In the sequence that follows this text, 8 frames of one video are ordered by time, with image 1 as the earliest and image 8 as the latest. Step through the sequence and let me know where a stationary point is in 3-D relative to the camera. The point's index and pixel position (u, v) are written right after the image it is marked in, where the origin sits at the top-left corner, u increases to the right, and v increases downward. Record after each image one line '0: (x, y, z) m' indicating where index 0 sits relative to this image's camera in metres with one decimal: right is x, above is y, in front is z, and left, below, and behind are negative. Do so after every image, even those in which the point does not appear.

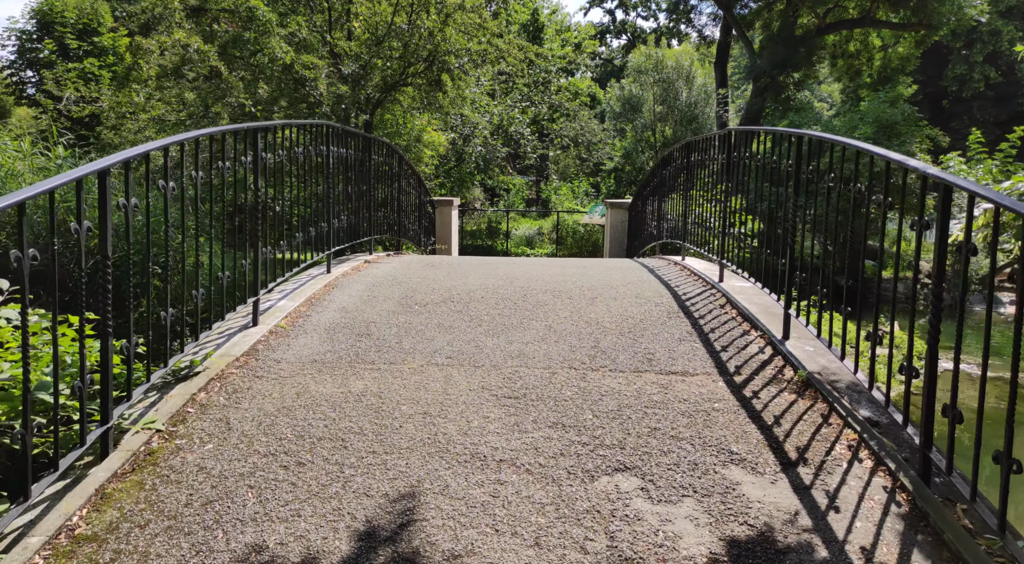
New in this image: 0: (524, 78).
0: (+0.2, +5.1, +17.2) m
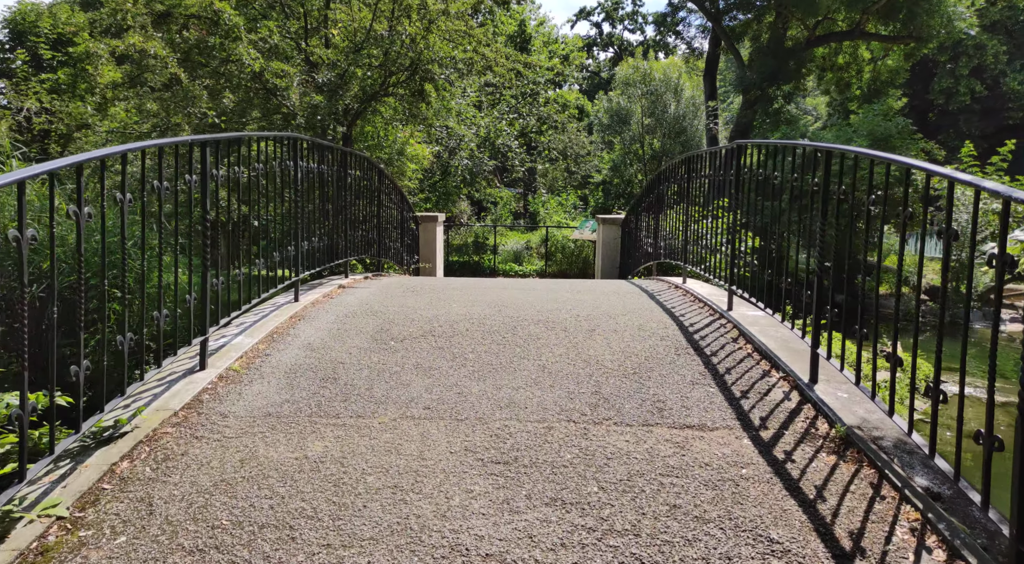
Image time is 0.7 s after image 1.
0: (-0.1, +4.7, +16.8) m
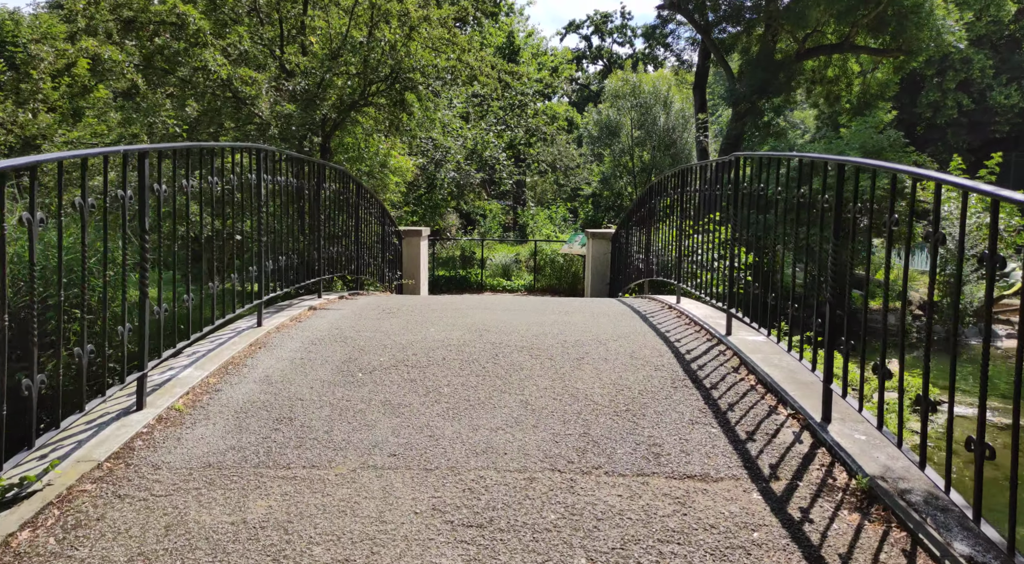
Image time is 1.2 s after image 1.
0: (-0.3, +4.3, +16.5) m
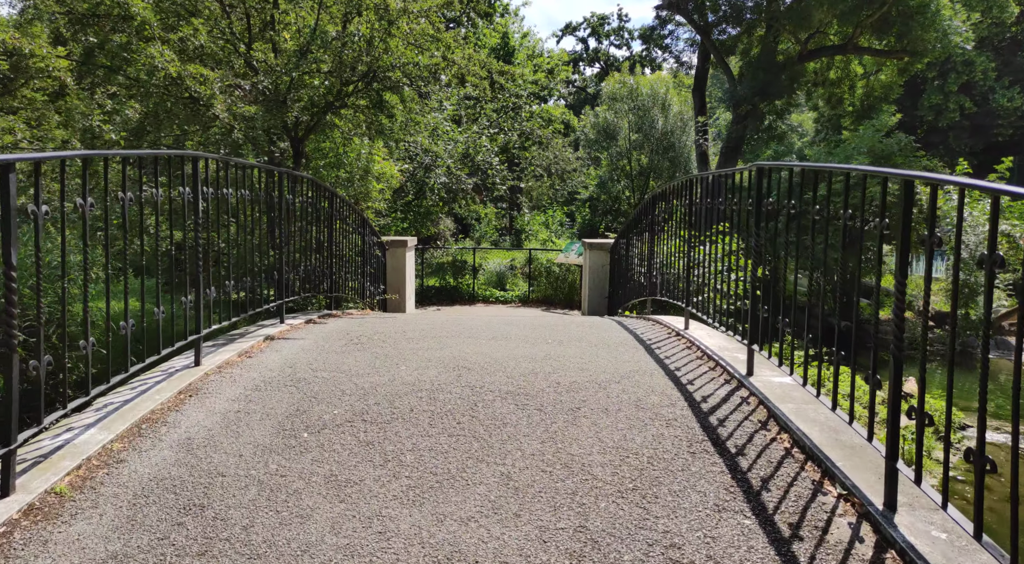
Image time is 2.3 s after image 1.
0: (-0.5, +4.1, +16.0) m
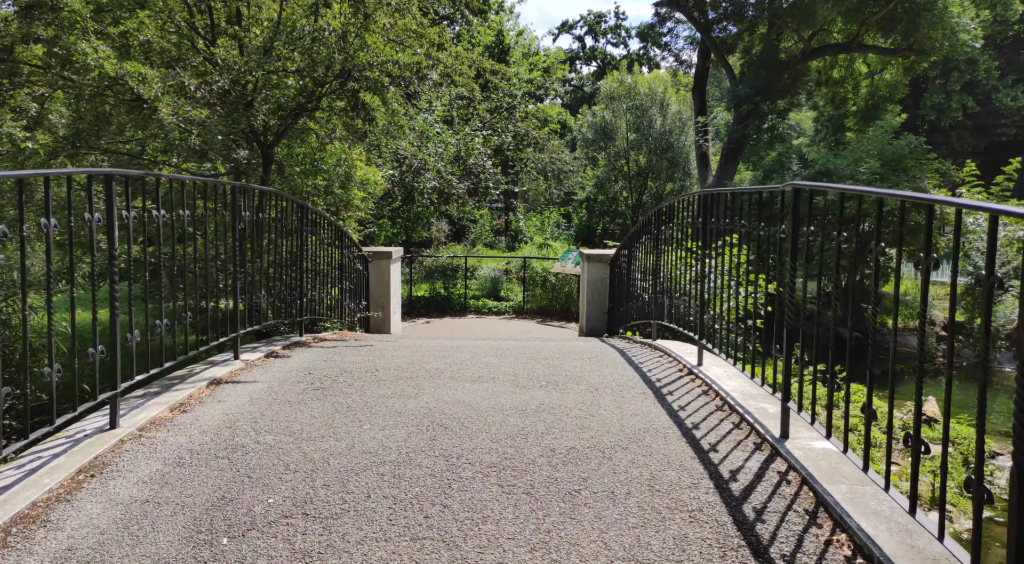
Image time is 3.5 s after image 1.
0: (-0.6, +4.0, +15.3) m
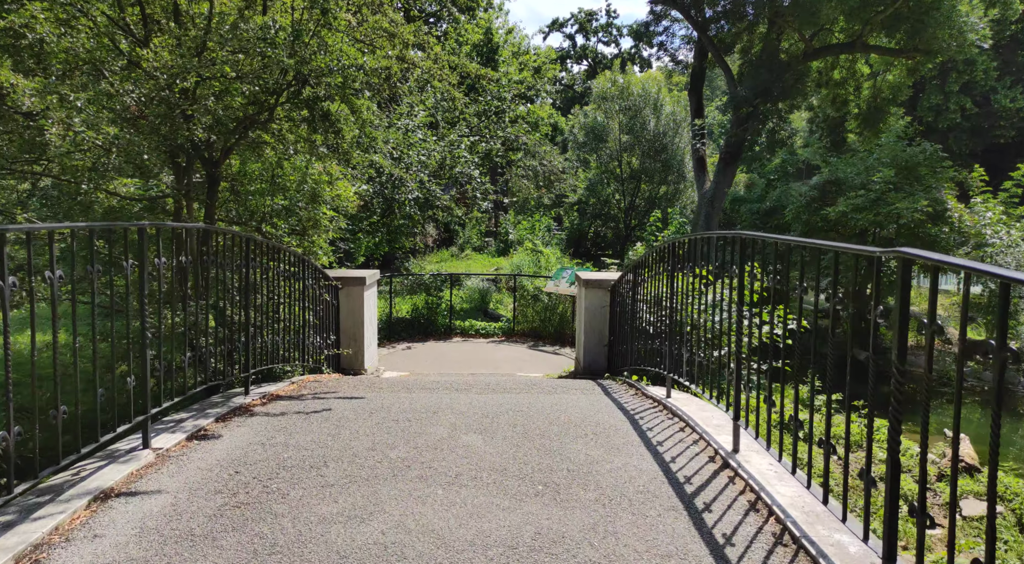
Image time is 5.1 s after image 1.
0: (-0.8, +3.7, +14.4) m
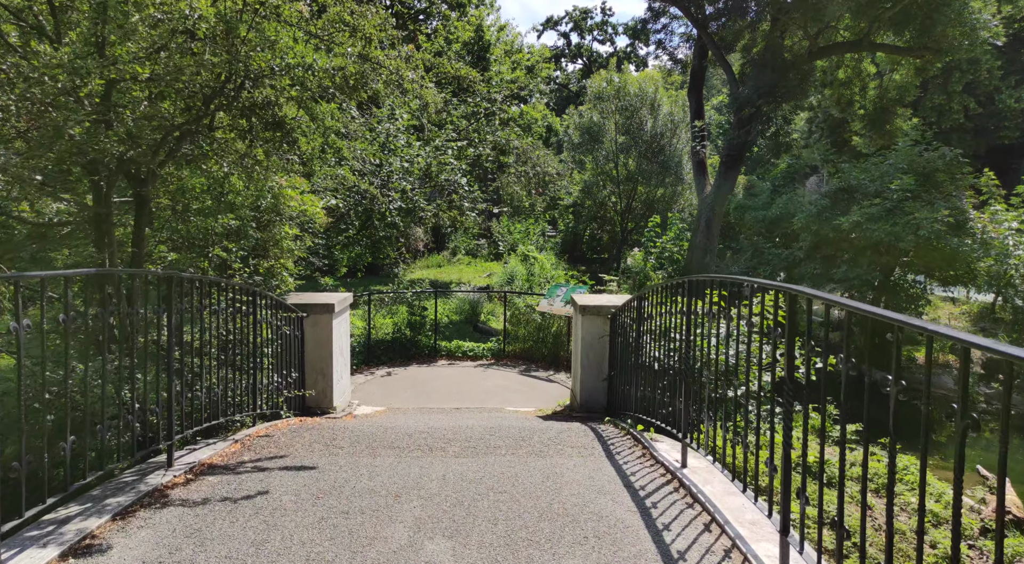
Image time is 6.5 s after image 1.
0: (-1.0, +3.4, +13.6) m
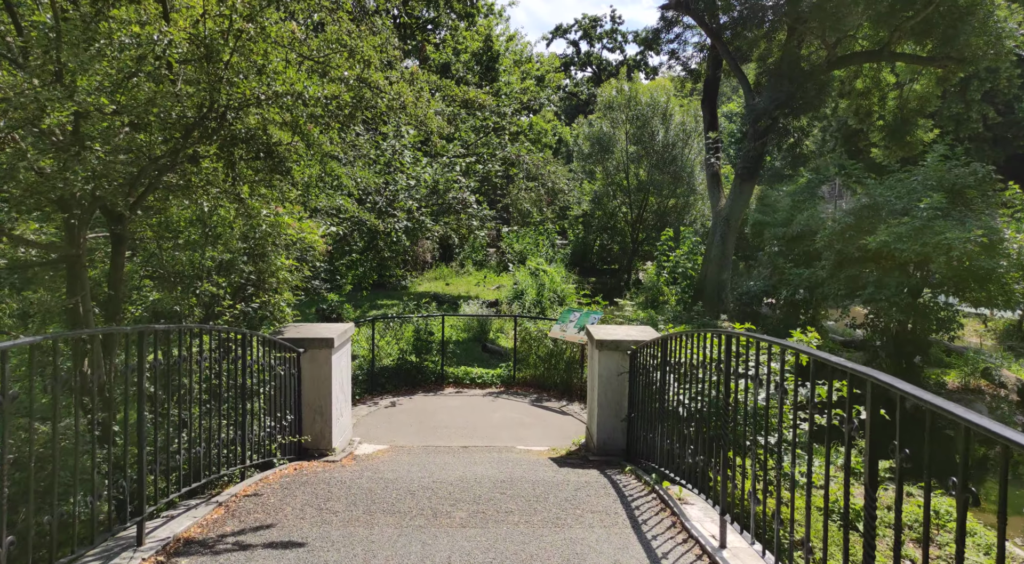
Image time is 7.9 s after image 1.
0: (-0.8, +3.1, +13.2) m
